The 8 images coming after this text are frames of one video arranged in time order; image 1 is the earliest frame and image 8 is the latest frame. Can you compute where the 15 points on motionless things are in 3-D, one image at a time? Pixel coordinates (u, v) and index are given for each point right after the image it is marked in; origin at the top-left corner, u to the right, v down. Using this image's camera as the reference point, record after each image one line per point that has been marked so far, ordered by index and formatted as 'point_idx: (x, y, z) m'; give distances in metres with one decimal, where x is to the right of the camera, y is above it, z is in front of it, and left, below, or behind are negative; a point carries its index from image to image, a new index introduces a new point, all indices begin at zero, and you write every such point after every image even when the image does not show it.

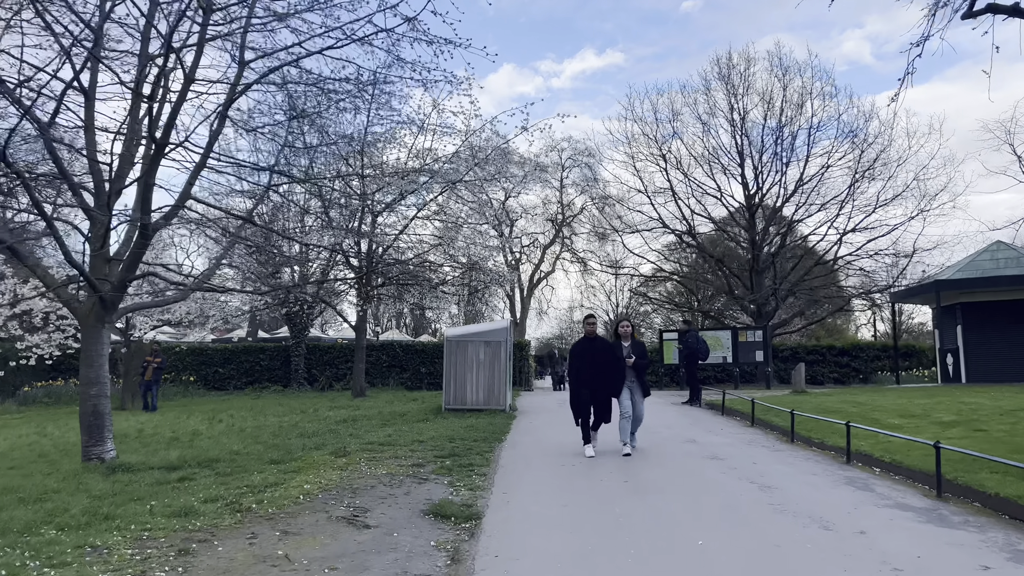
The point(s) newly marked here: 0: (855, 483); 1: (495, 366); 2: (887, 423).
0: (+2.8, -1.6, +6.4) m
1: (-0.3, -1.3, +13.2) m
2: (+5.1, -1.8, +10.5) m
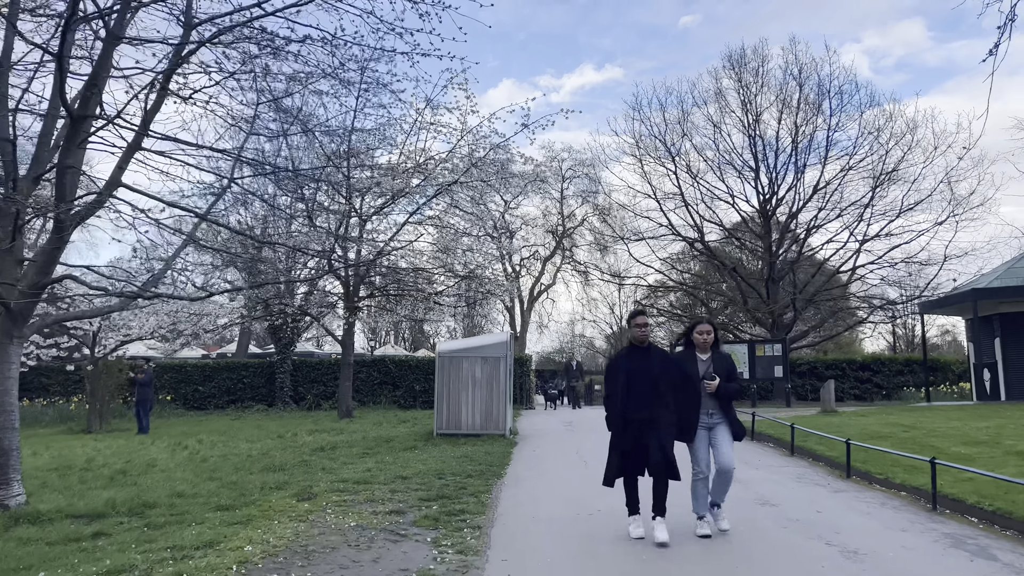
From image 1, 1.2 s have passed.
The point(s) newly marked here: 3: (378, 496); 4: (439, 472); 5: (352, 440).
0: (+2.8, -1.6, +4.9) m
1: (-0.3, -1.5, +11.7) m
2: (+5.1, -1.9, +8.9) m
3: (-1.2, -1.9, +7.2) m
4: (-0.8, -2.0, +8.4) m
5: (-2.5, -2.4, +12.4) m
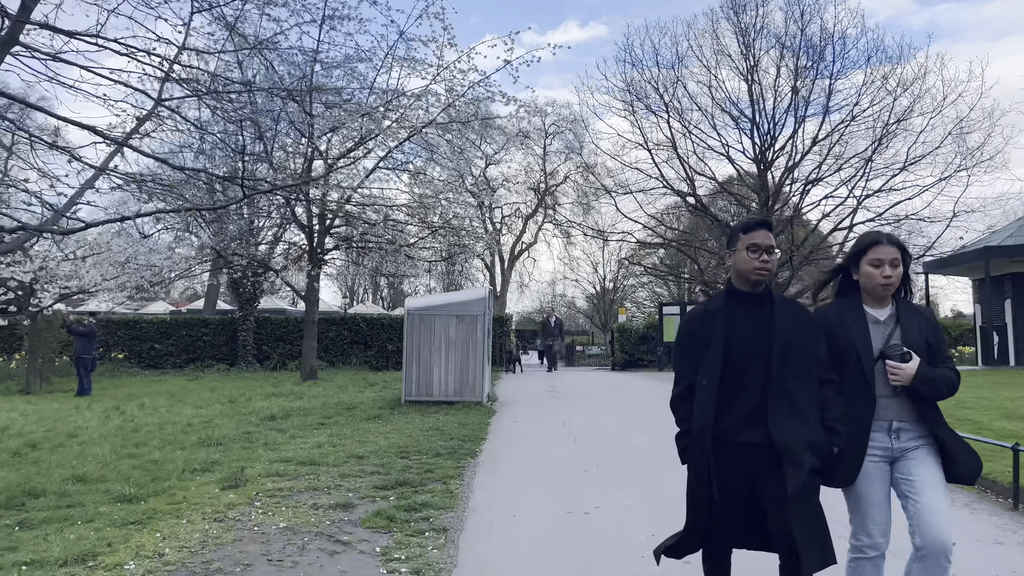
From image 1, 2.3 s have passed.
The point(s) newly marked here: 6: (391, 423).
0: (+2.7, -1.3, +3.6) m
1: (-0.6, -0.8, +10.4) m
2: (+4.8, -1.4, +7.7) m
3: (-1.4, -1.5, +5.8) m
4: (-1.0, -1.5, +7.1) m
5: (-2.9, -1.7, +11.0) m
6: (-1.4, -1.5, +8.9) m
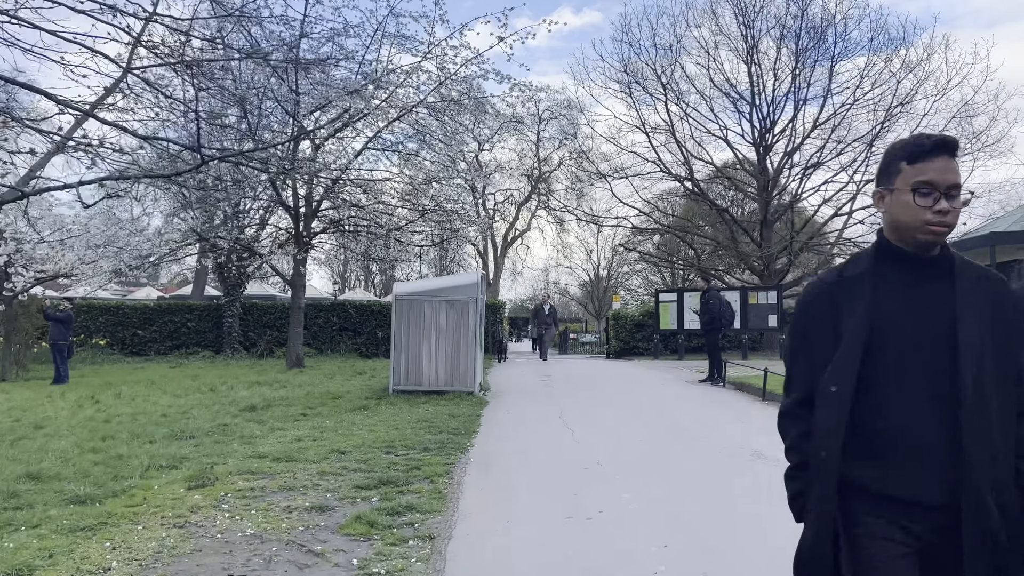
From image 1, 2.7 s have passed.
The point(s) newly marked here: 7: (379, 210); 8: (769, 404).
0: (+2.7, -1.2, +3.2) m
1: (-0.6, -0.6, +9.9) m
2: (+4.8, -1.2, +7.3) m
3: (-1.4, -1.3, +5.4) m
4: (-1.1, -1.3, +6.6) m
5: (-2.9, -1.5, +10.5) m
6: (-1.4, -1.4, +8.4) m
7: (-3.0, +1.8, +17.7) m
8: (+3.0, -1.3, +9.0) m
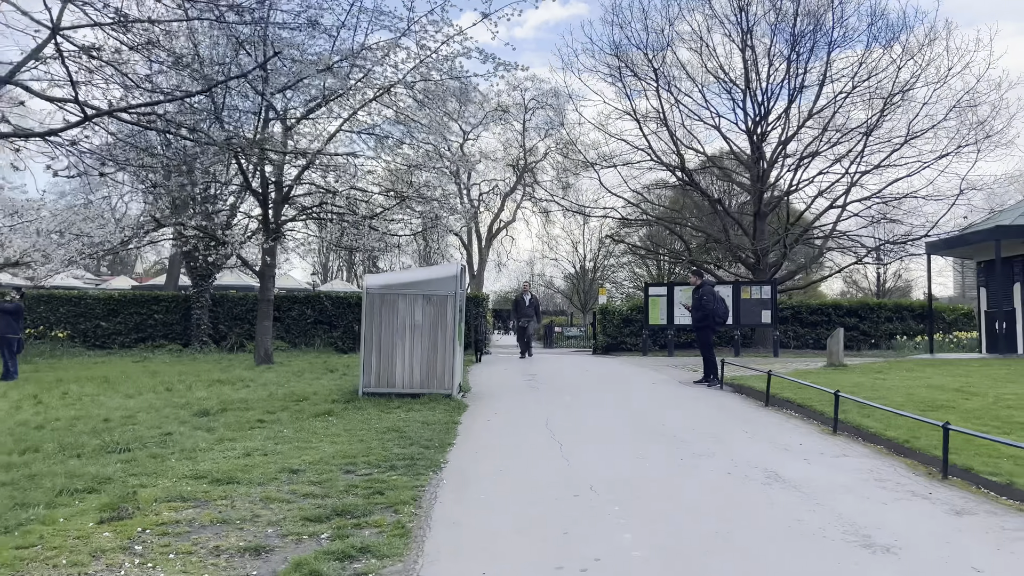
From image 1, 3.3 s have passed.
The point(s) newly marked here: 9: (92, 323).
0: (+2.6, -1.2, +2.4) m
1: (-0.9, -0.5, +9.0) m
2: (+4.6, -1.2, +6.6) m
3: (-1.6, -1.3, +4.5) m
4: (-1.2, -1.3, +5.8) m
5: (-3.2, -1.4, +9.6) m
6: (-1.6, -1.3, +7.5) m
7: (-3.4, +2.0, +16.8) m
8: (+2.8, -1.3, +8.2) m
9: (-10.4, -0.9, +19.3) m
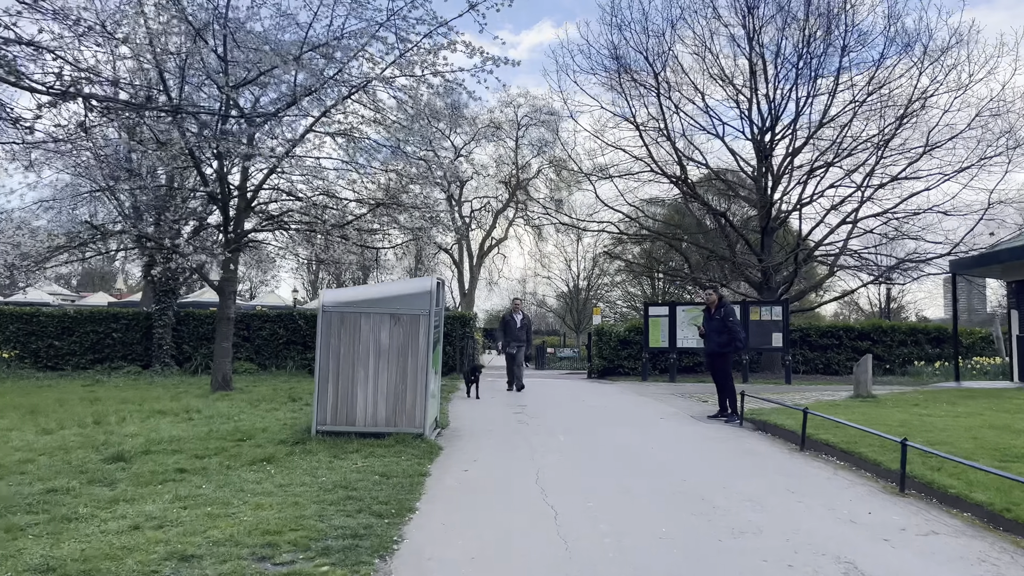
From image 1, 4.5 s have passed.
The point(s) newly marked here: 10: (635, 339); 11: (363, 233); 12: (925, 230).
0: (+2.5, -1.3, +0.9) m
1: (-1.0, -0.7, +7.5) m
2: (+4.5, -1.4, +5.1) m
3: (-1.7, -1.3, +3.0) m
4: (-1.3, -1.4, +4.2) m
5: (-3.3, -1.5, +8.1) m
6: (-1.8, -1.4, +6.0) m
7: (-3.6, +1.6, +15.3) m
8: (+2.6, -1.5, +6.7) m
9: (-10.7, -1.2, +17.7) m
10: (+3.0, -1.3, +19.1) m
11: (-2.8, +1.0, +14.9) m
12: (+10.2, +1.4, +19.2) m
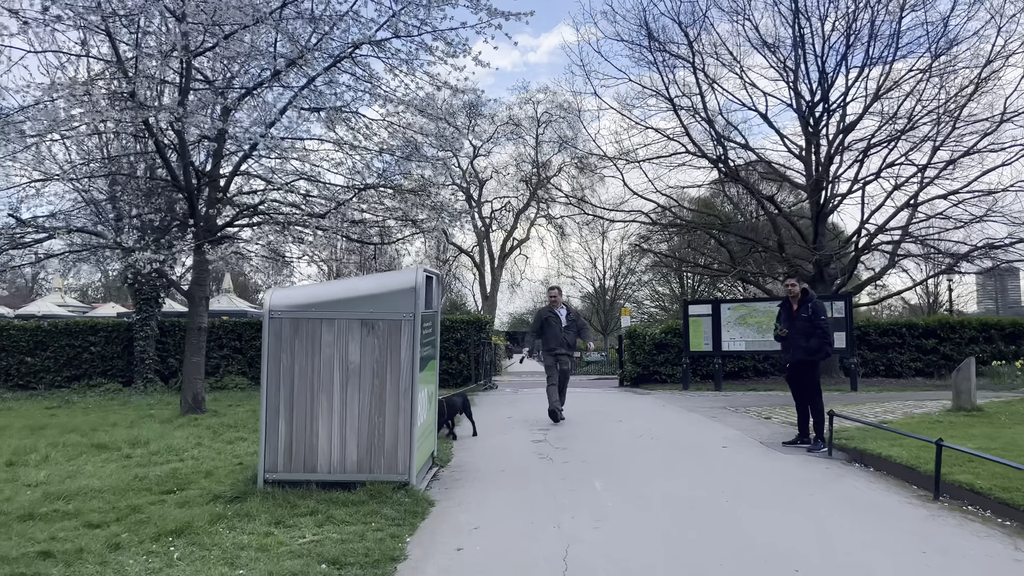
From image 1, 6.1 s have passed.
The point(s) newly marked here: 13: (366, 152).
0: (+2.4, -1.2, -1.2) m
1: (-0.9, -0.7, +5.5) m
2: (+4.5, -1.2, +3.0) m
3: (-1.7, -1.3, +1.0) m
4: (-1.3, -1.3, +2.3) m
5: (-3.2, -1.5, +6.2) m
6: (-1.7, -1.4, +4.0) m
7: (-3.3, +1.6, +13.4) m
8: (+2.7, -1.4, +4.6) m
9: (-10.2, -1.4, +16.0) m
10: (+3.5, -1.2, +17.0) m
11: (-2.5, +1.0, +13.0) m
12: (+10.6, +1.7, +16.8) m
13: (-2.2, +2.0, +11.7) m
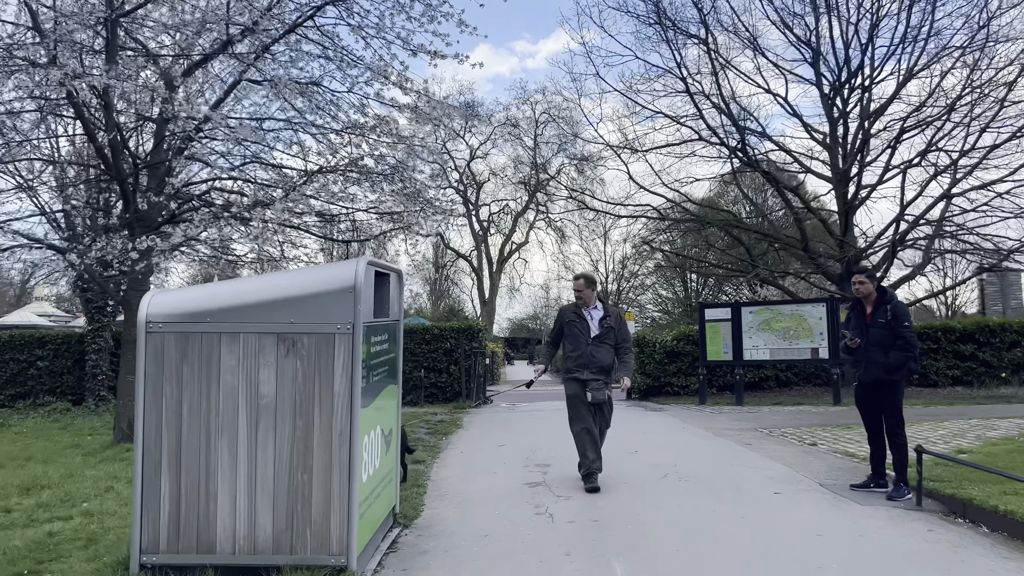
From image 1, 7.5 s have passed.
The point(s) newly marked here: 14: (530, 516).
0: (+2.4, -1.1, -2.8) m
1: (-1.0, -0.7, +3.9) m
2: (+4.5, -1.2, +1.3) m
3: (-1.8, -1.3, -0.7) m
4: (-1.4, -1.3, +0.6) m
5: (-3.3, -1.6, +4.5) m
6: (-1.8, -1.4, +2.4) m
7: (-3.4, +1.5, +11.8) m
8: (+2.6, -1.3, +3.0) m
9: (-10.3, -1.6, +14.4) m
10: (+3.4, -1.2, +15.3) m
11: (-2.6, +0.9, +11.3) m
12: (+10.5, +1.7, +15.2) m
13: (-2.3, +2.0, +10.0) m
14: (+0.1, -1.5, +5.1) m
